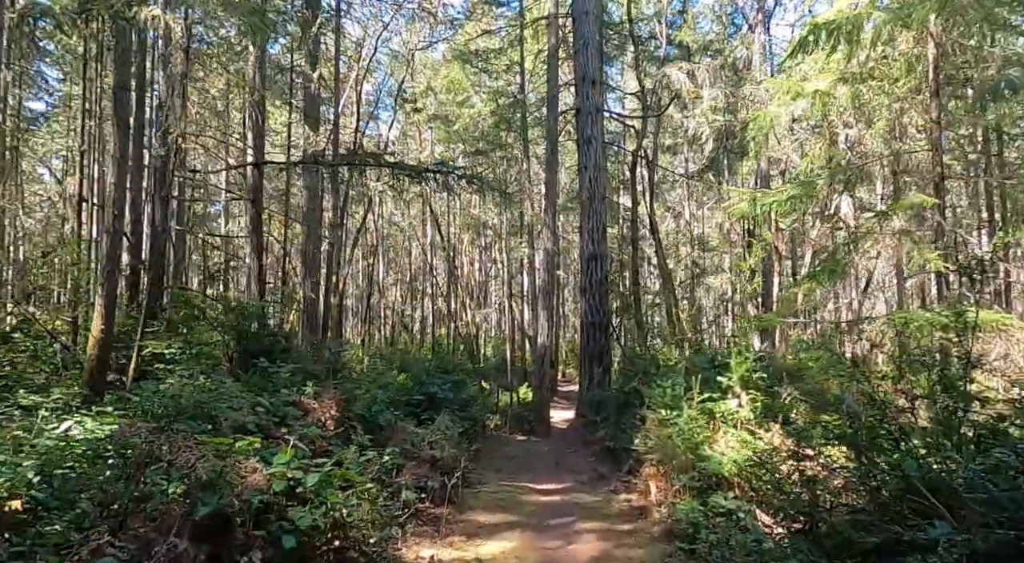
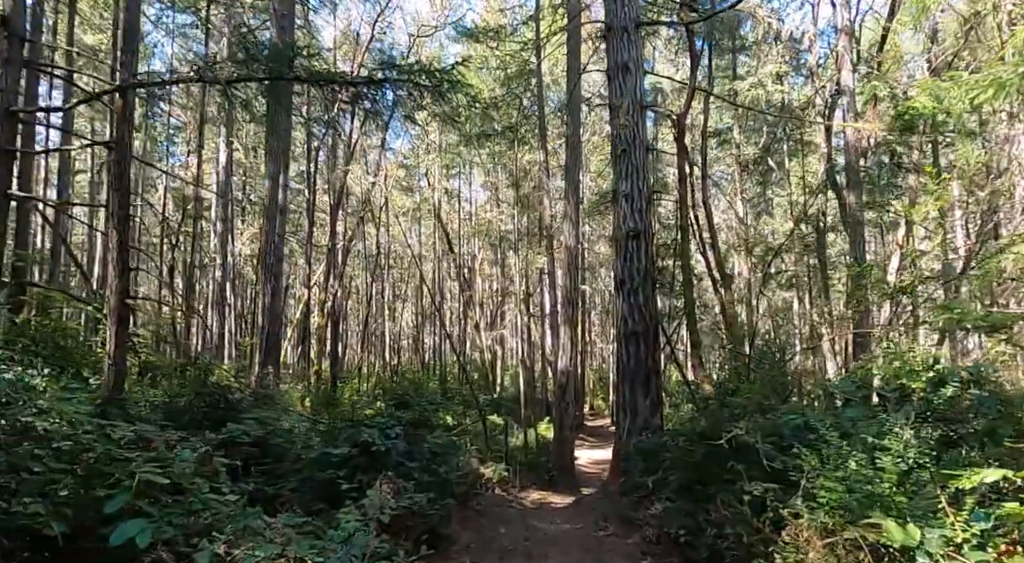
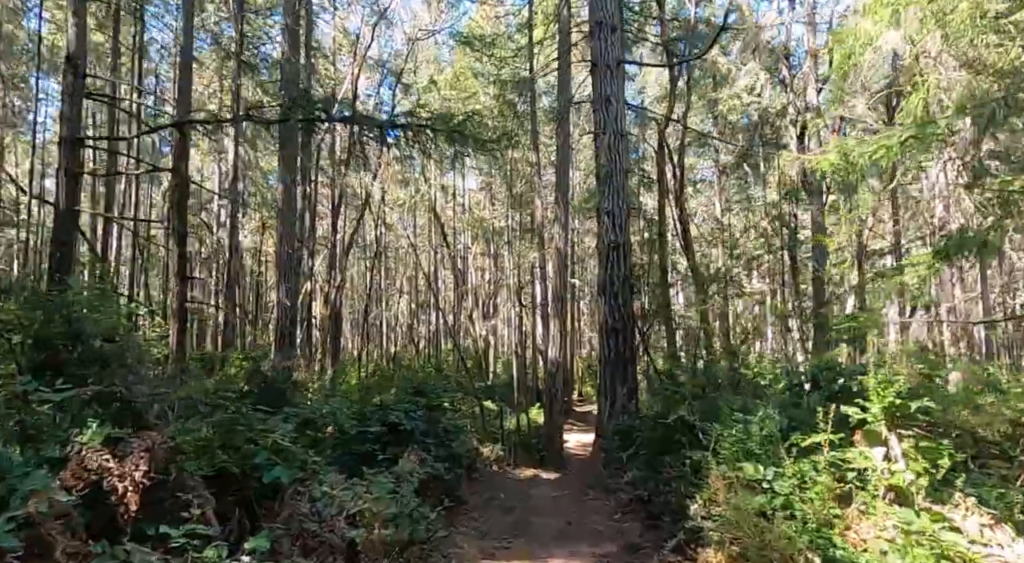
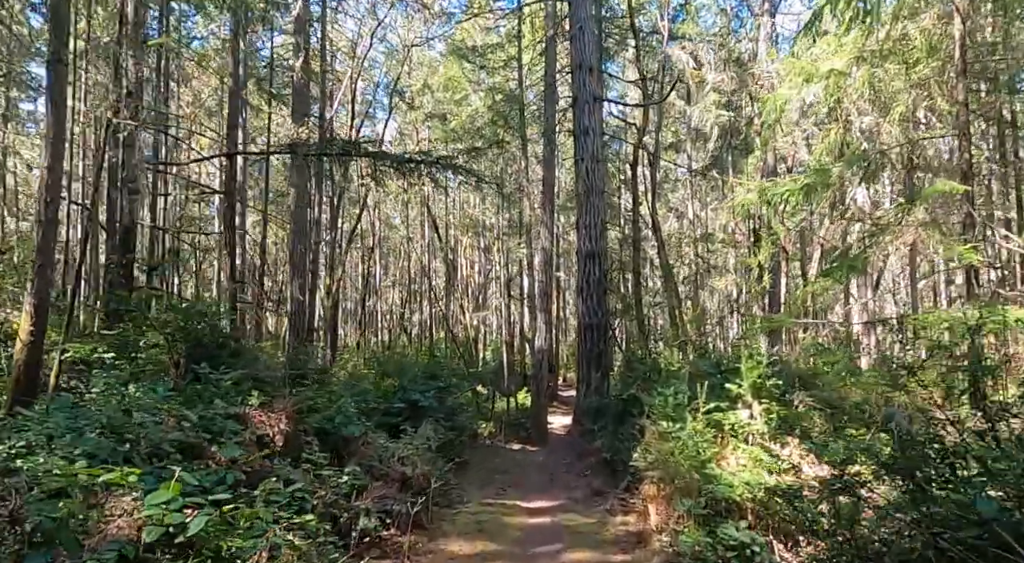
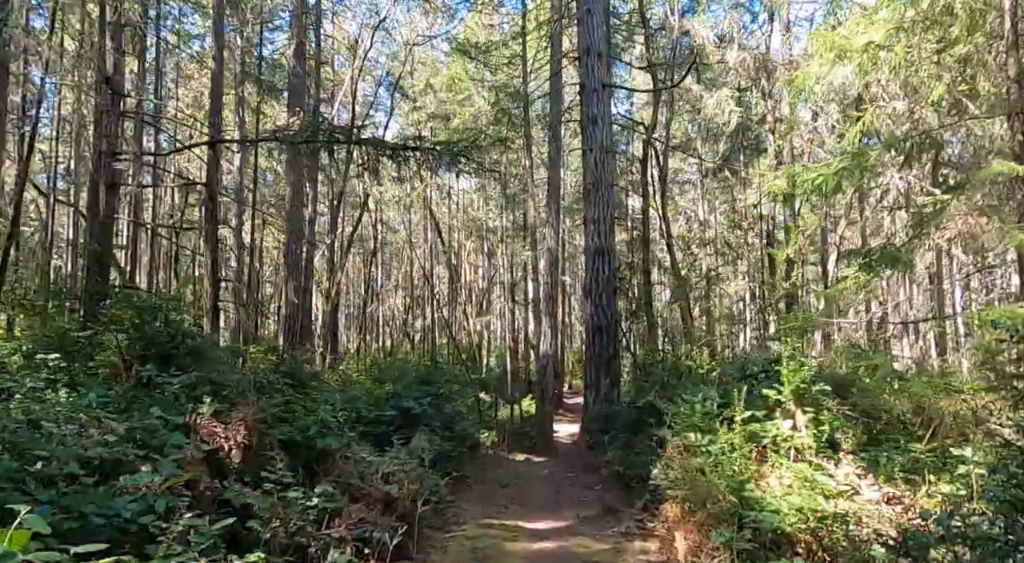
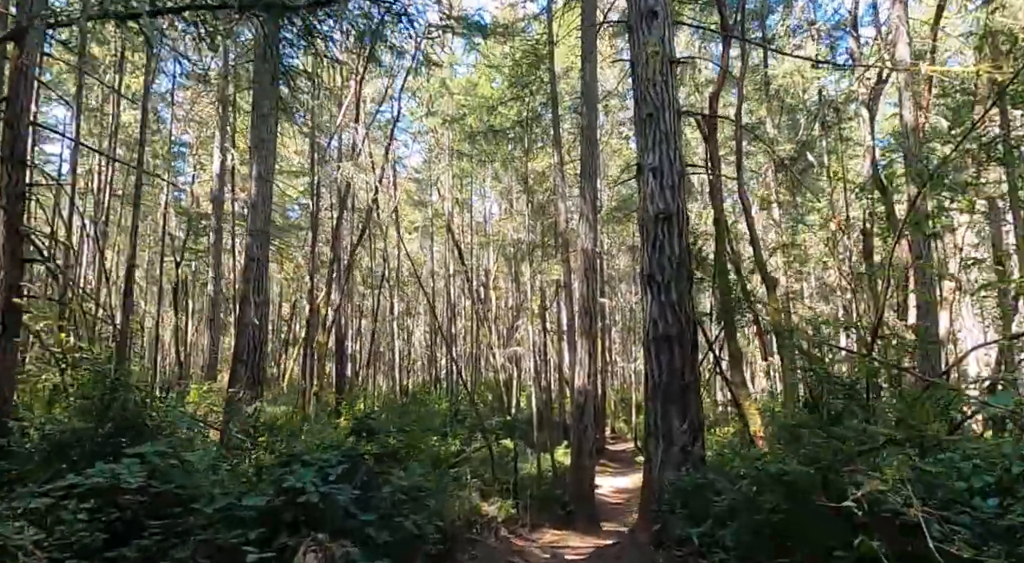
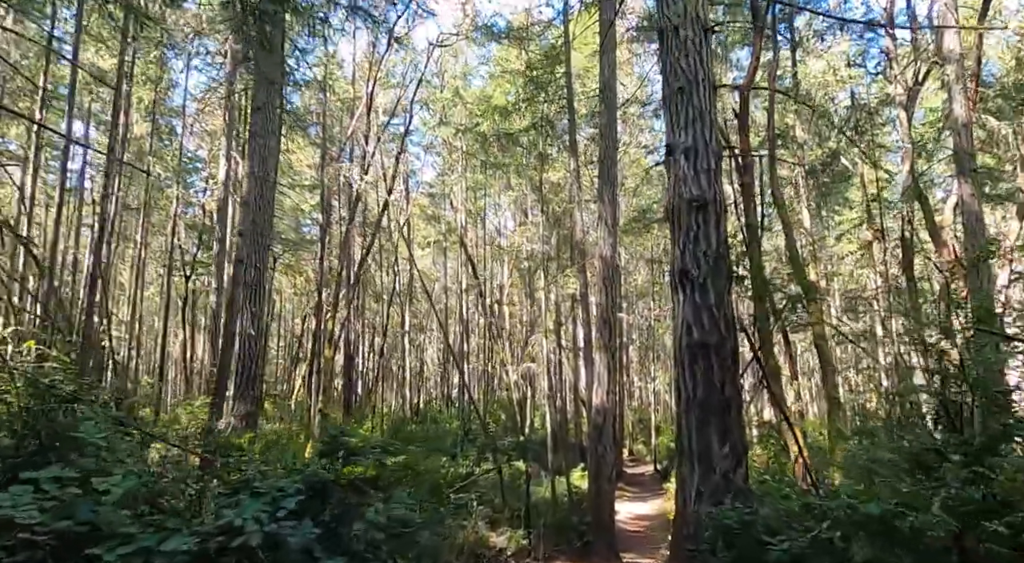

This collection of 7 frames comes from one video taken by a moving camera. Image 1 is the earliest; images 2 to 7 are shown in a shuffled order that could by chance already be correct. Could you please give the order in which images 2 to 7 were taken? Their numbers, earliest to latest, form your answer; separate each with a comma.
4, 5, 3, 2, 6, 7
